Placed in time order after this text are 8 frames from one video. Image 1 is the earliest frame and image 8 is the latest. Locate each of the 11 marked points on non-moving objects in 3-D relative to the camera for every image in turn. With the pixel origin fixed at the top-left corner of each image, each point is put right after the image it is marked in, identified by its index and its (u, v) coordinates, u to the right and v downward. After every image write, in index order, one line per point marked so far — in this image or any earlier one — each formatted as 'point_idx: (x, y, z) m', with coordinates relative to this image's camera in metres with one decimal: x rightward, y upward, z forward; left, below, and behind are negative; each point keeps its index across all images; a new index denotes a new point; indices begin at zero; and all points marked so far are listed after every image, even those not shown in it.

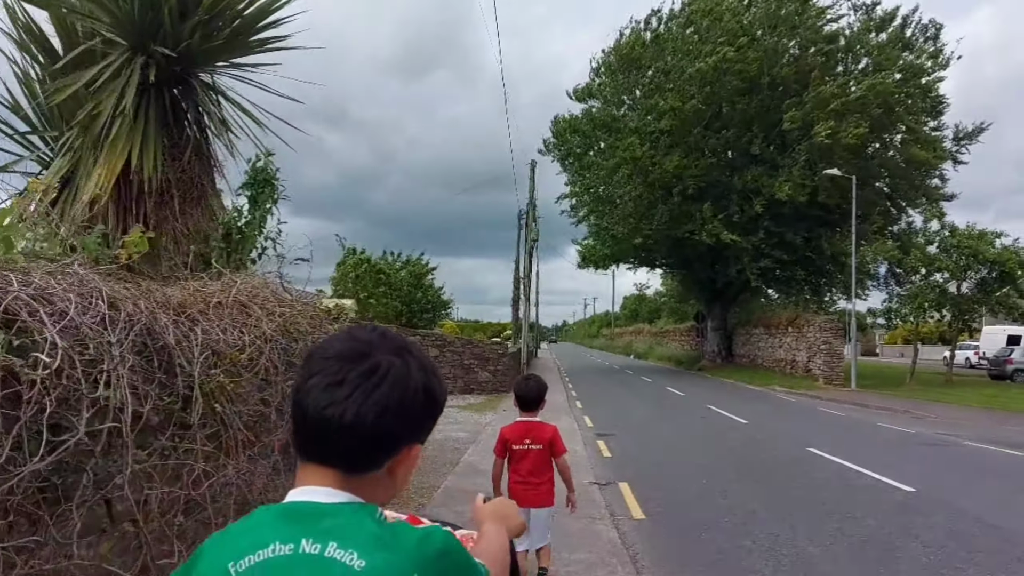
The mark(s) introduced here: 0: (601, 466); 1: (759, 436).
0: (+1.2, -2.4, +11.1) m
1: (+4.4, -2.5, +14.3) m
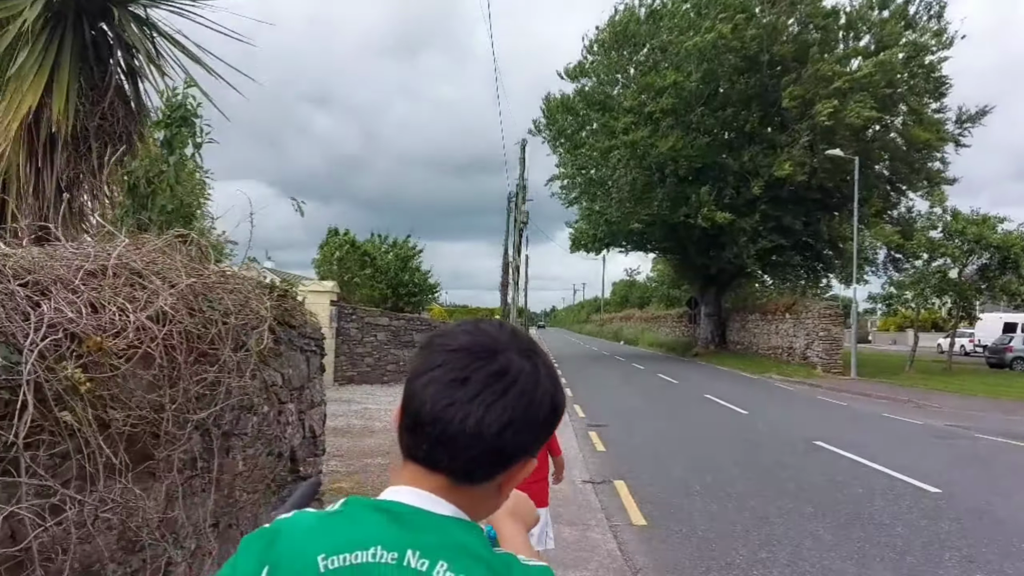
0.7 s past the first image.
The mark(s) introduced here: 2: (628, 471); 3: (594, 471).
0: (+1.1, -2.1, +10.3) m
1: (+4.2, -2.3, +13.5) m
2: (+1.3, -2.1, +9.4) m
3: (+1.0, -2.0, +9.3) m
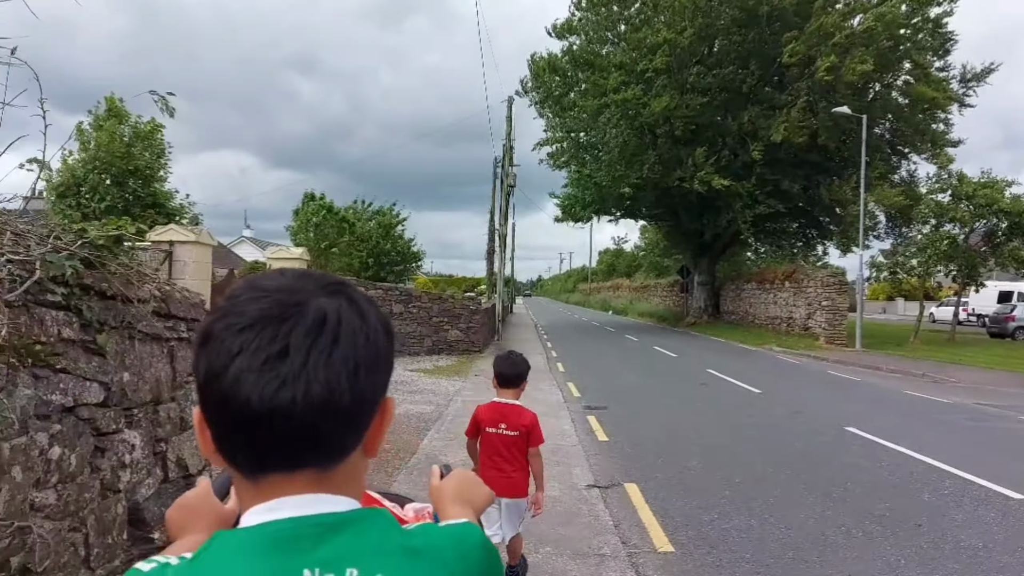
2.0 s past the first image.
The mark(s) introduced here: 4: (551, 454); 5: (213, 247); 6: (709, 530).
0: (+0.9, -1.7, +8.8) m
1: (+4.0, -1.7, +12.1) m
2: (+1.2, -1.7, +7.9) m
3: (+0.8, -1.7, +7.8) m
4: (+0.4, -1.7, +8.1) m
5: (-4.5, +0.6, +12.2) m
6: (+1.4, -1.7, +5.6) m
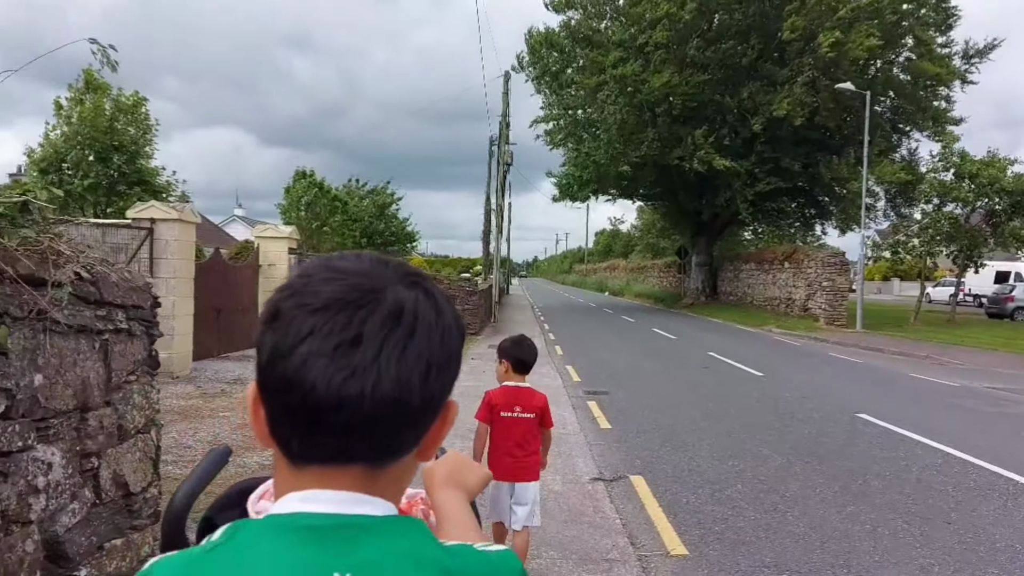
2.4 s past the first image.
0: (+0.9, -1.5, +8.4) m
1: (+3.9, -1.4, +11.7) m
2: (+1.2, -1.5, +7.5) m
3: (+0.8, -1.5, +7.4) m
4: (+0.4, -1.5, +7.7) m
5: (-4.6, +0.9, +11.7) m
6: (+1.4, -1.6, +5.2) m
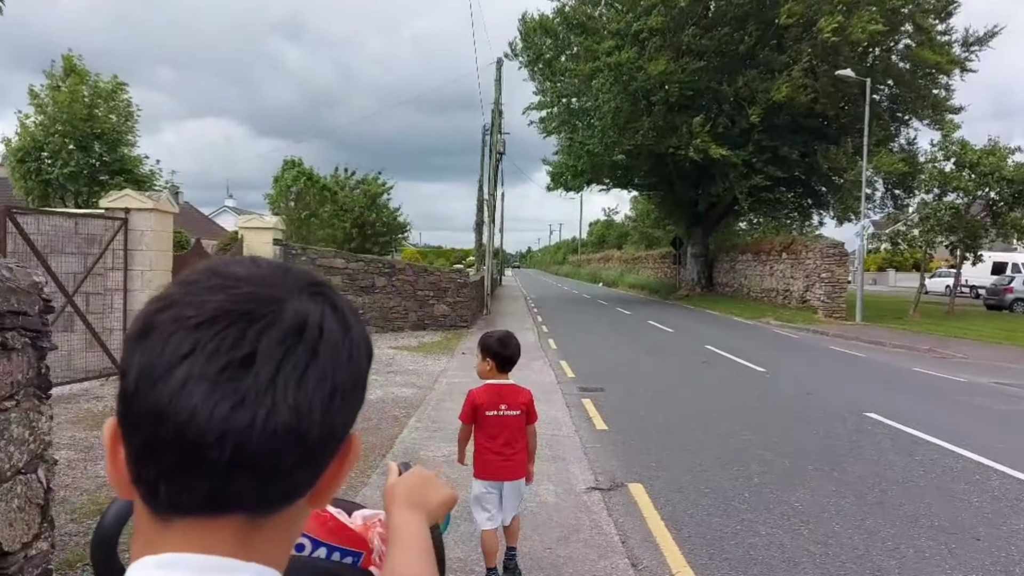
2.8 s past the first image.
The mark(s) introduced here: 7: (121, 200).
0: (+0.8, -1.4, +8.0) m
1: (+3.8, -1.3, +11.3) m
2: (+1.1, -1.4, +7.1) m
3: (+0.7, -1.4, +6.9) m
4: (+0.3, -1.4, +7.2) m
5: (-4.7, +1.0, +11.1) m
6: (+1.3, -1.5, +4.8) m
7: (-5.2, +1.2, +10.6) m
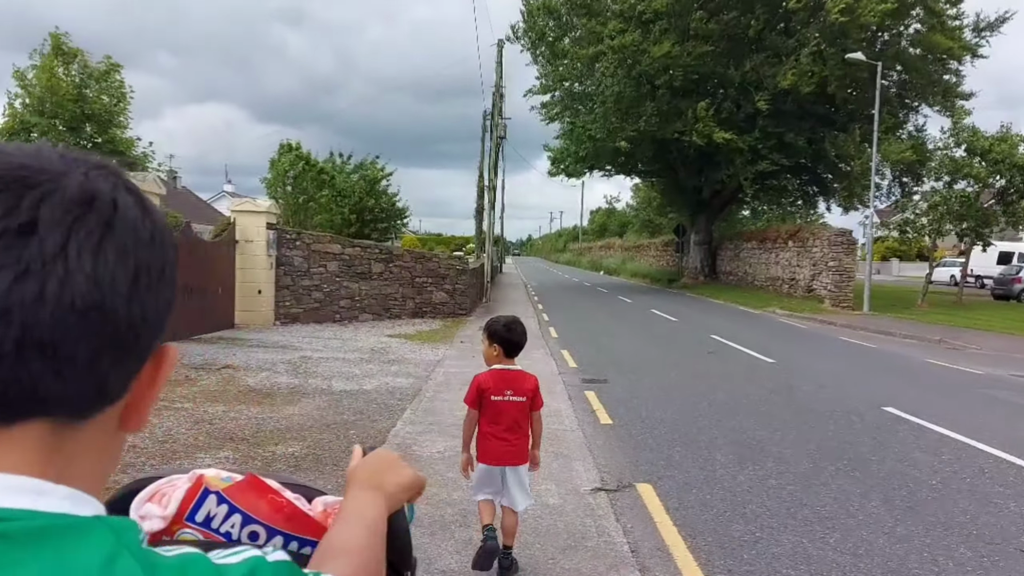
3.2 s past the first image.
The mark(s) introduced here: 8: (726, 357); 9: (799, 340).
0: (+0.8, -1.3, +7.5) m
1: (+3.8, -1.2, +10.8) m
2: (+1.1, -1.3, +6.6) m
3: (+0.7, -1.3, +6.5) m
4: (+0.3, -1.3, +6.8) m
5: (-4.7, +1.2, +10.7) m
6: (+1.3, -1.5, +4.4) m
7: (-5.2, +1.4, +10.1) m
8: (+3.4, -1.1, +12.5) m
9: (+5.7, -1.0, +15.8) m
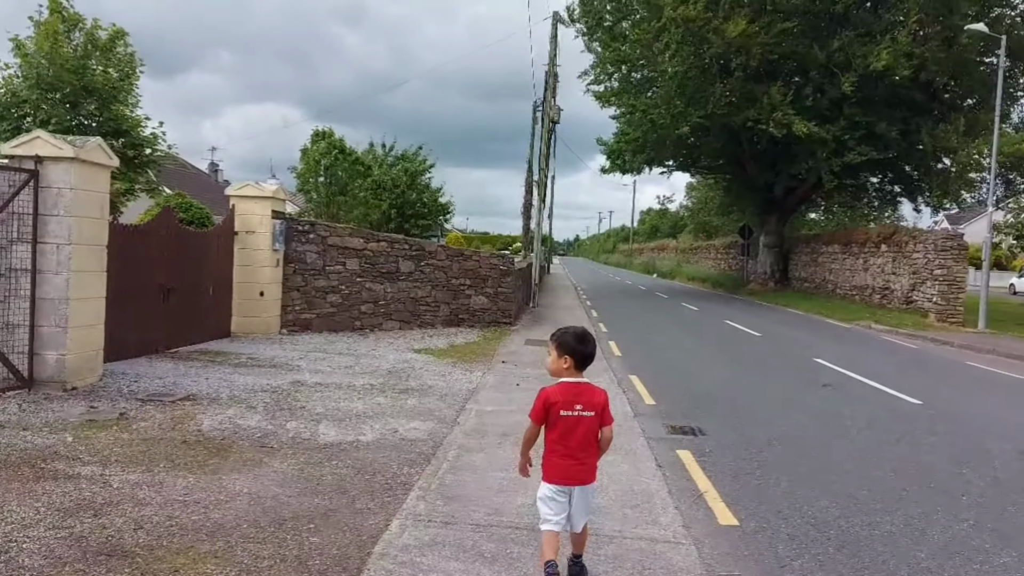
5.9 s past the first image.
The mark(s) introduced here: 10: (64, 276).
0: (+1.2, -1.4, +4.7) m
1: (+4.4, -1.4, +7.8) m
2: (+1.5, -1.5, +3.7) m
3: (+1.1, -1.4, +3.6) m
4: (+0.6, -1.4, +4.0) m
5: (-4.0, +1.2, +8.1) m
6: (+1.5, -1.6, +1.4) m
7: (-4.6, +1.4, +7.6) m
8: (+4.0, -1.3, +9.5) m
9: (+6.6, -1.2, +12.7) m
10: (-4.3, +0.1, +7.7) m
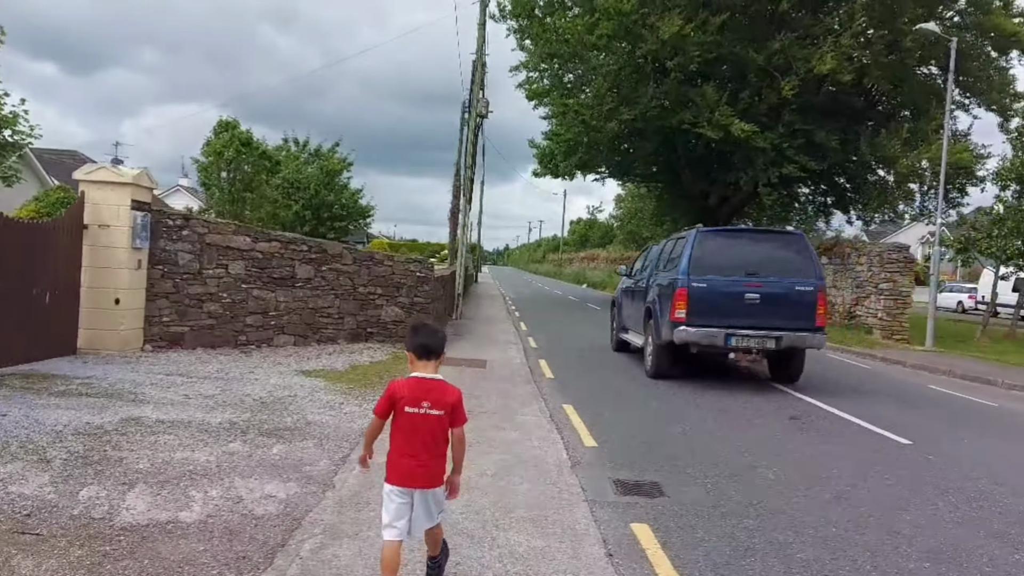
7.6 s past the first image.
0: (+0.7, -1.5, +2.9) m
1: (+3.6, -1.5, +6.2) m
2: (+1.1, -1.5, +2.0) m
3: (+0.7, -1.5, +1.8) m
4: (+0.2, -1.5, +2.1) m
5: (-4.8, +1.2, +5.8) m
6: (+1.3, -1.6, -0.3) m
7: (-5.2, +1.3, +5.3) m
8: (+3.1, -1.4, +7.9) m
9: (+5.4, -1.4, +11.3) m
10: (-5.0, +0.1, +5.4) m
